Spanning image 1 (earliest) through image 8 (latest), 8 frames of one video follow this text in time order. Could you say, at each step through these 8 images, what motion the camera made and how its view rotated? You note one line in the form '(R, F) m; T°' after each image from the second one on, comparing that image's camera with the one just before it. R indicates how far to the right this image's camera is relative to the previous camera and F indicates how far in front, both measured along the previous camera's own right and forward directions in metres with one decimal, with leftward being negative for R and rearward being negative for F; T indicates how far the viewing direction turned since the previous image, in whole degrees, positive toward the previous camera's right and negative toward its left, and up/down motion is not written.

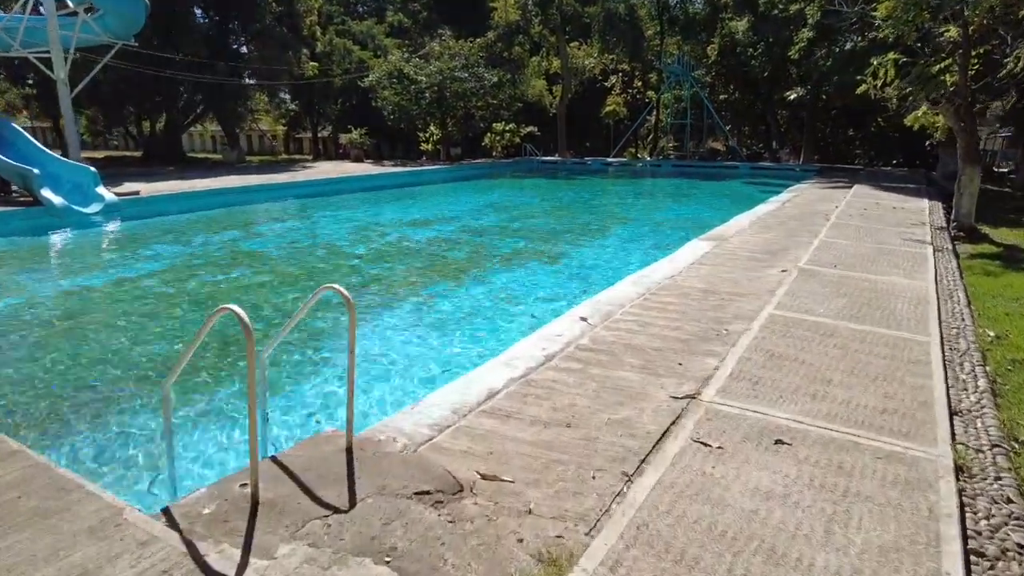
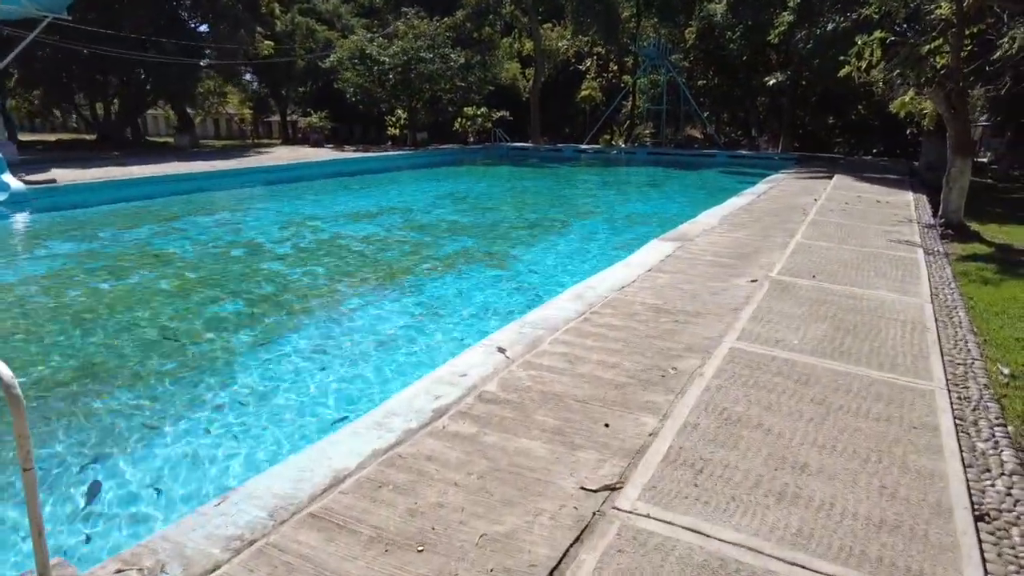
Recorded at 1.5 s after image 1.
(+0.5, +1.0) m; +2°
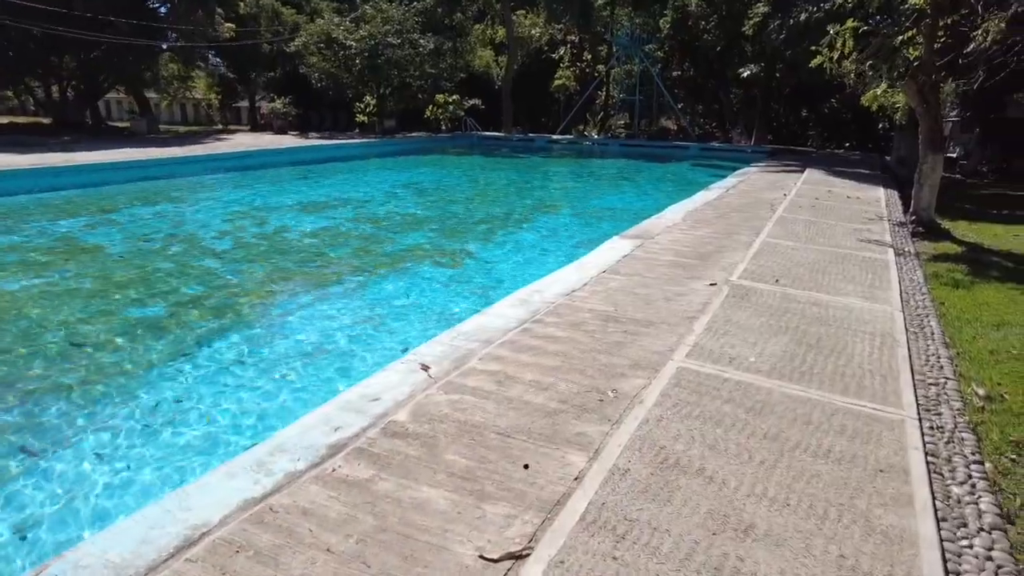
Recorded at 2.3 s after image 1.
(+0.3, +0.5) m; +2°
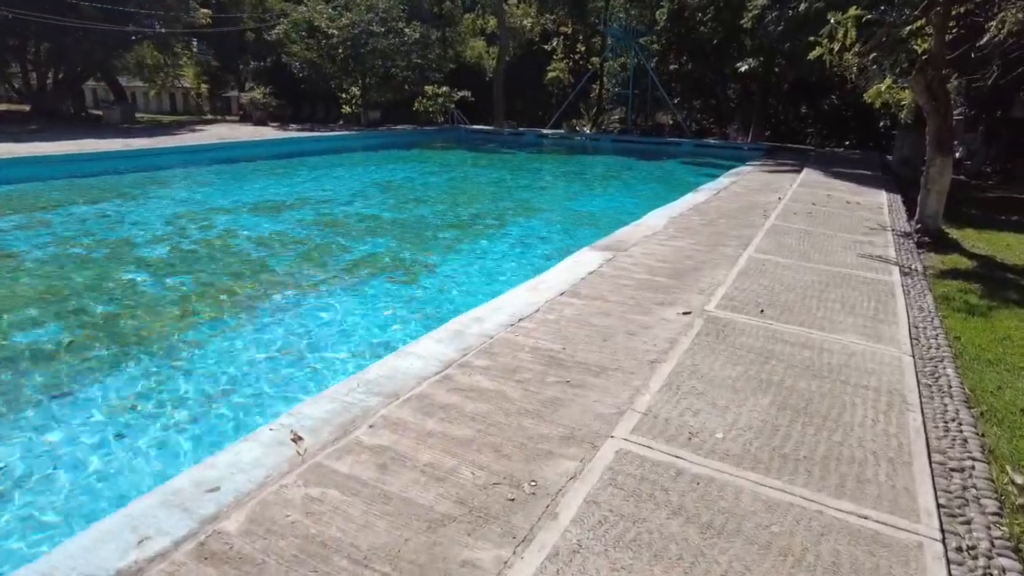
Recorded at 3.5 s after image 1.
(+0.4, +0.8) m; 0°
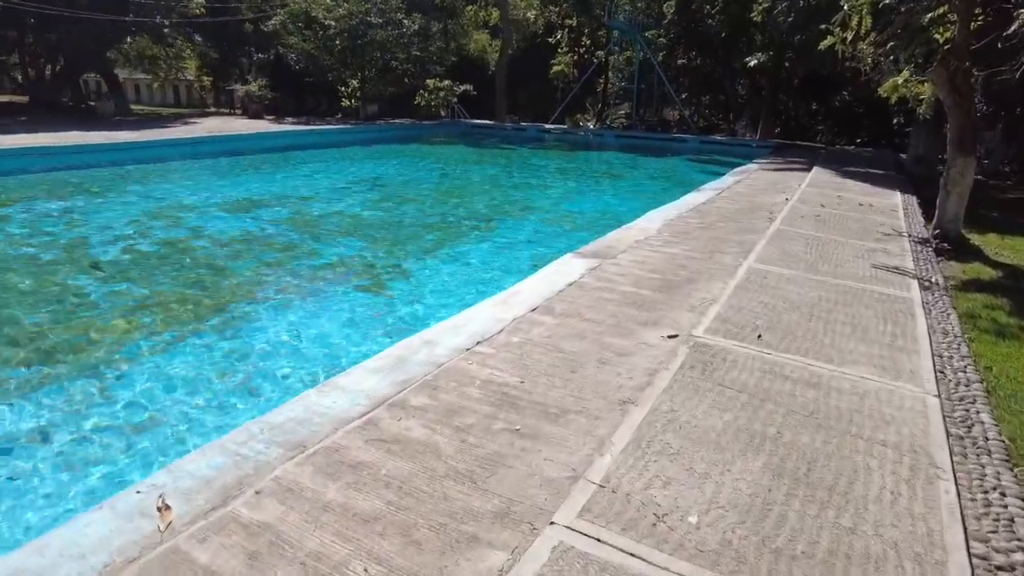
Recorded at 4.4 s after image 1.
(+0.3, +0.6) m; -1°
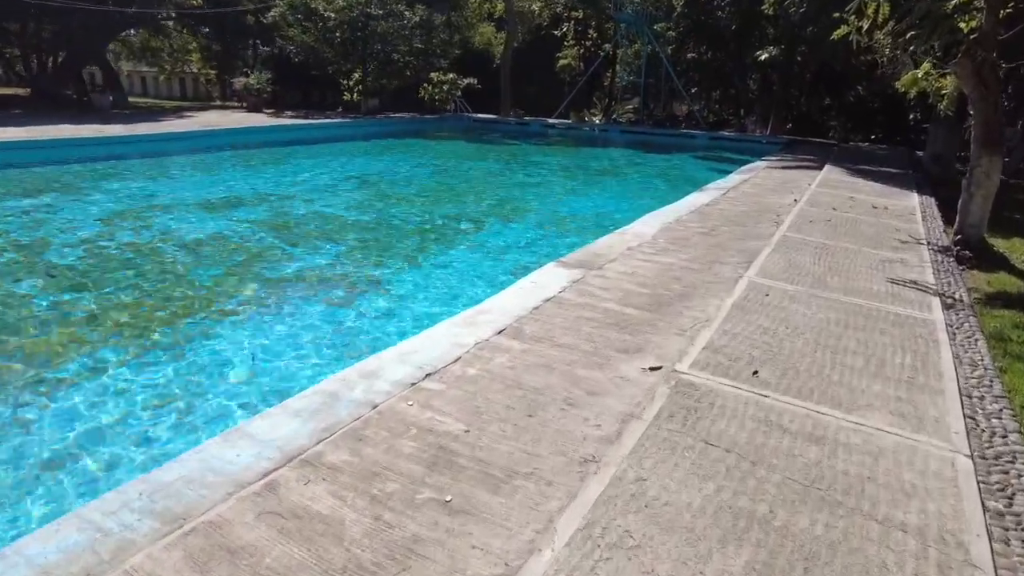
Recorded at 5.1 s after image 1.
(+0.3, +0.5) m; -1°
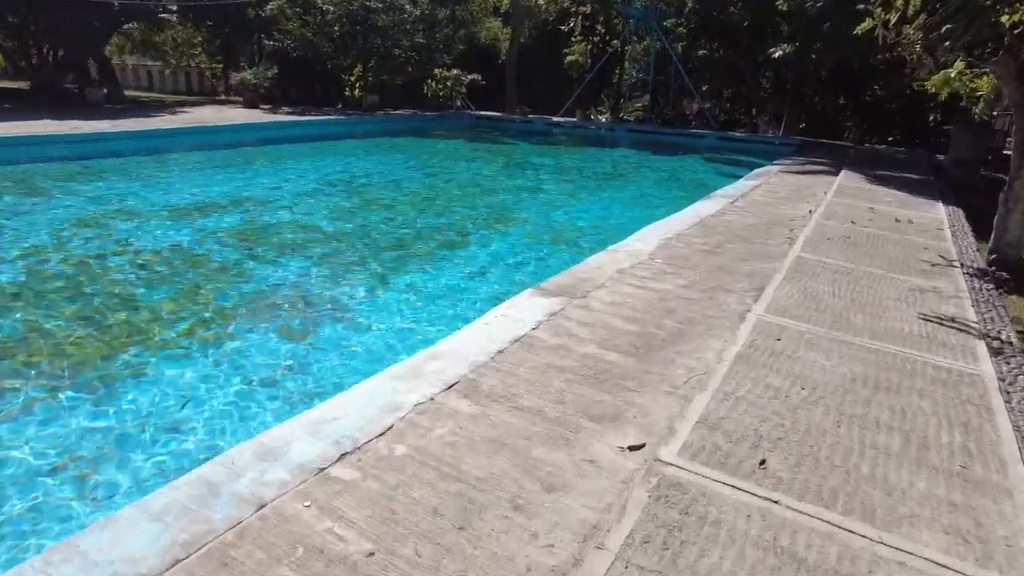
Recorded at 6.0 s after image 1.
(+0.3, +0.7) m; -1°
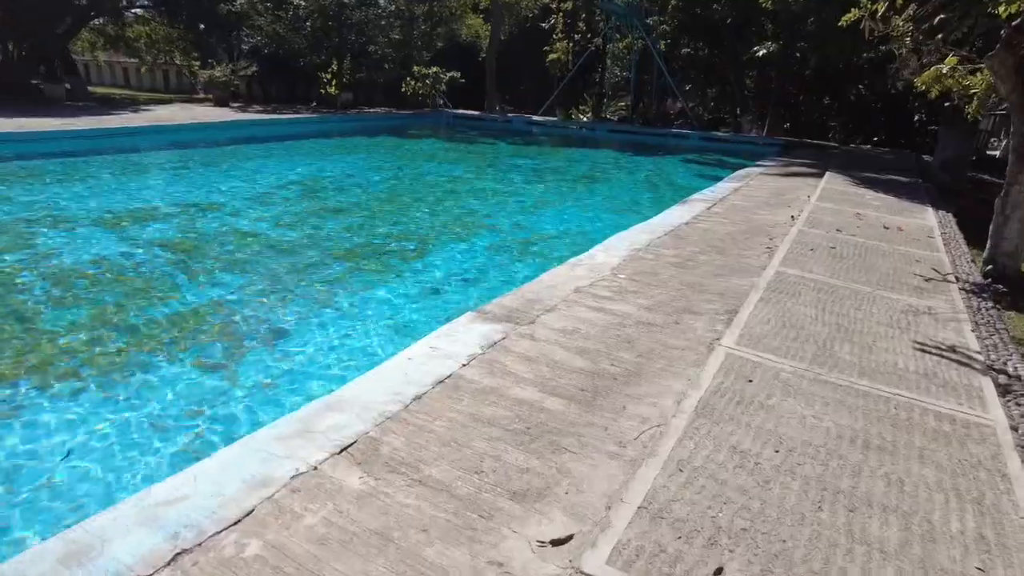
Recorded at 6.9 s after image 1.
(+0.3, +0.6) m; +1°
